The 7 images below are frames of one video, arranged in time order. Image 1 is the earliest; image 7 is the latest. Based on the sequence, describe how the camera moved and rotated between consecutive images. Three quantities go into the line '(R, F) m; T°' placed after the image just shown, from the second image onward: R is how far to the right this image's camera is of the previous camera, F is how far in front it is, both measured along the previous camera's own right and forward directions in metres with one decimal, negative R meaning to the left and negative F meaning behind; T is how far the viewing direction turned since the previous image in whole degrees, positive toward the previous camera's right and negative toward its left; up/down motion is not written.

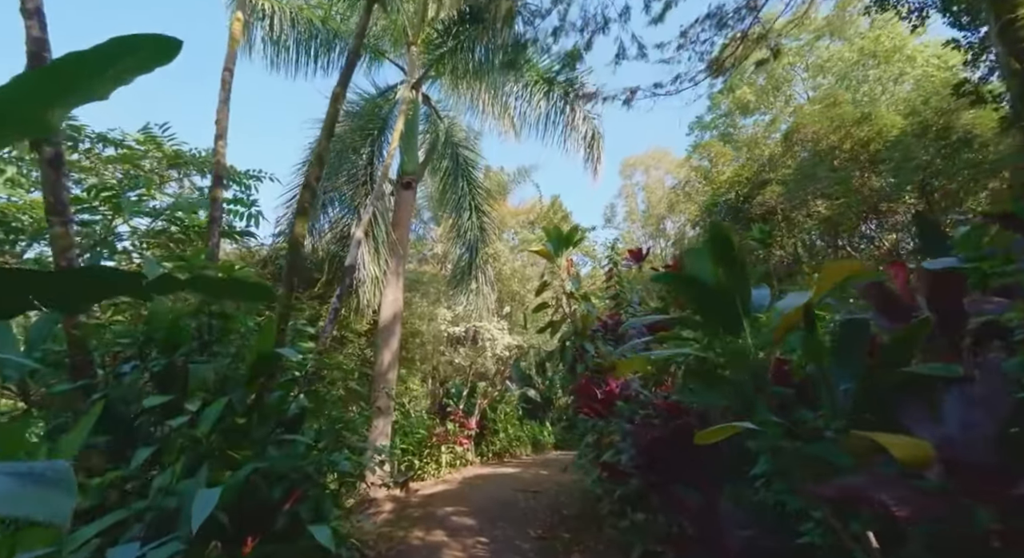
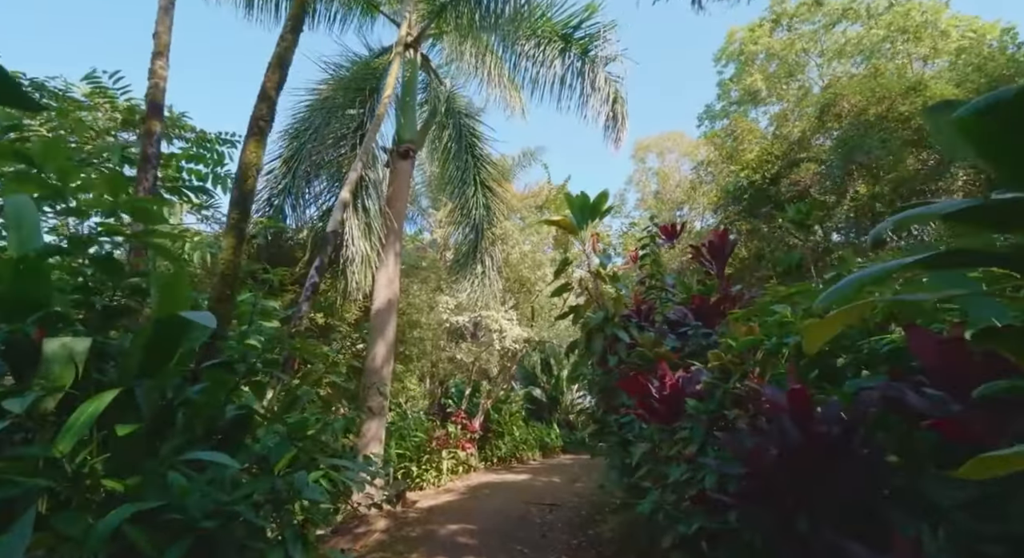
(-0.1, +0.8) m; 0°
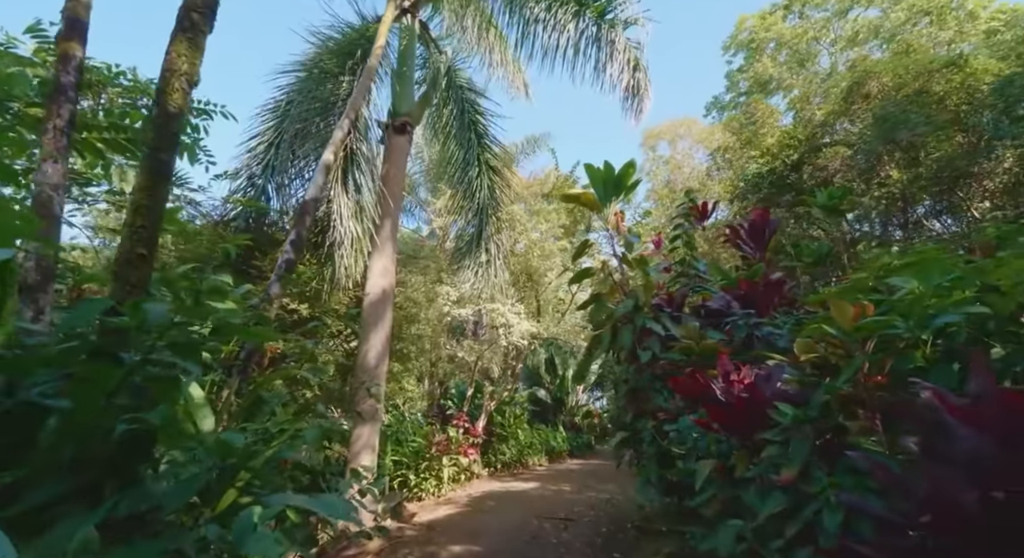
(-0.1, +0.6) m; 0°
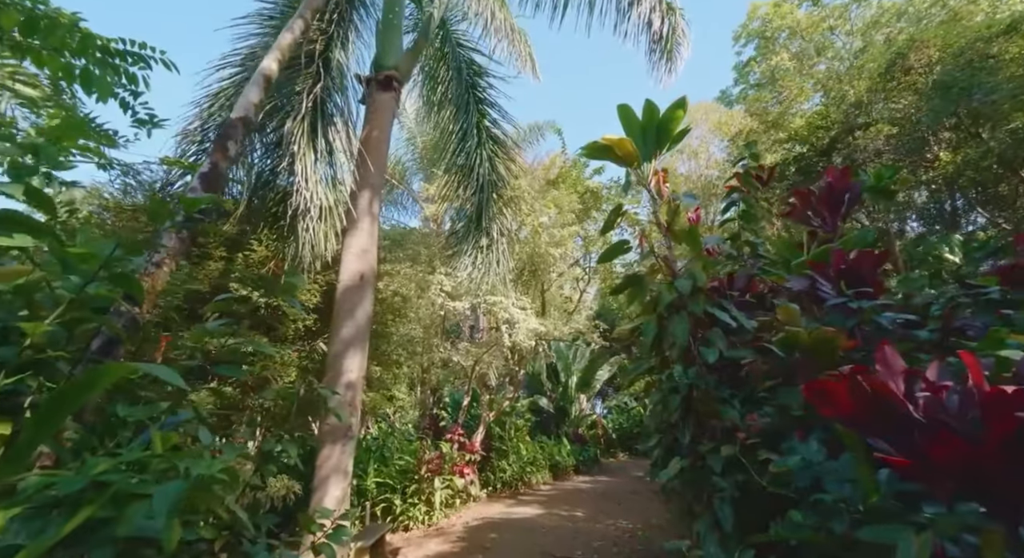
(-0.1, +0.8) m; +1°
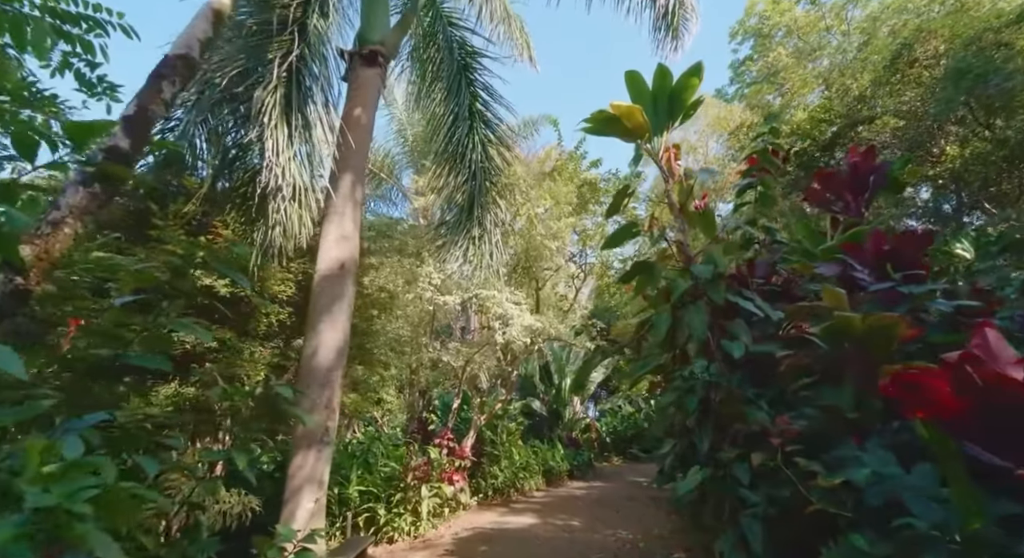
(0.0, +0.3) m; +1°
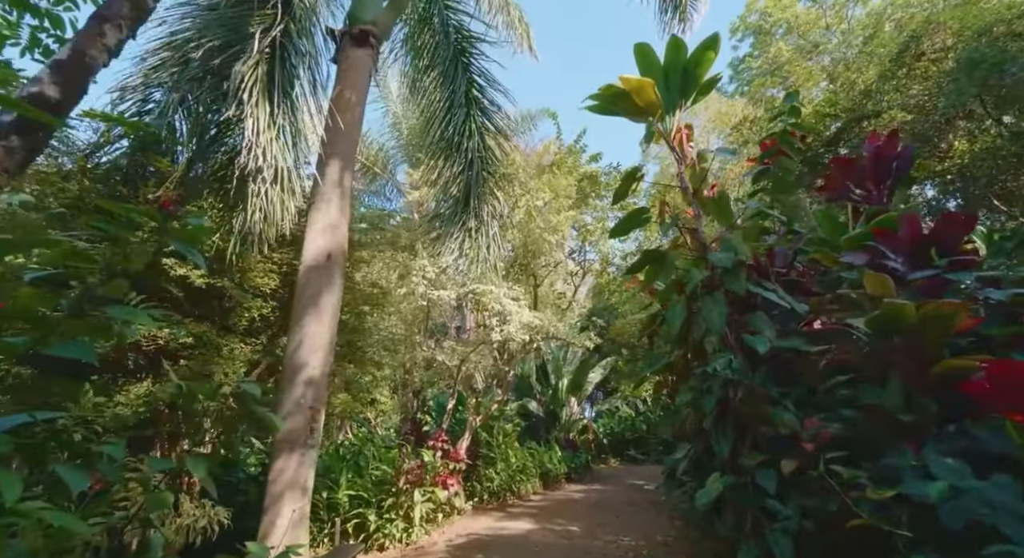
(0.0, +0.2) m; 0°
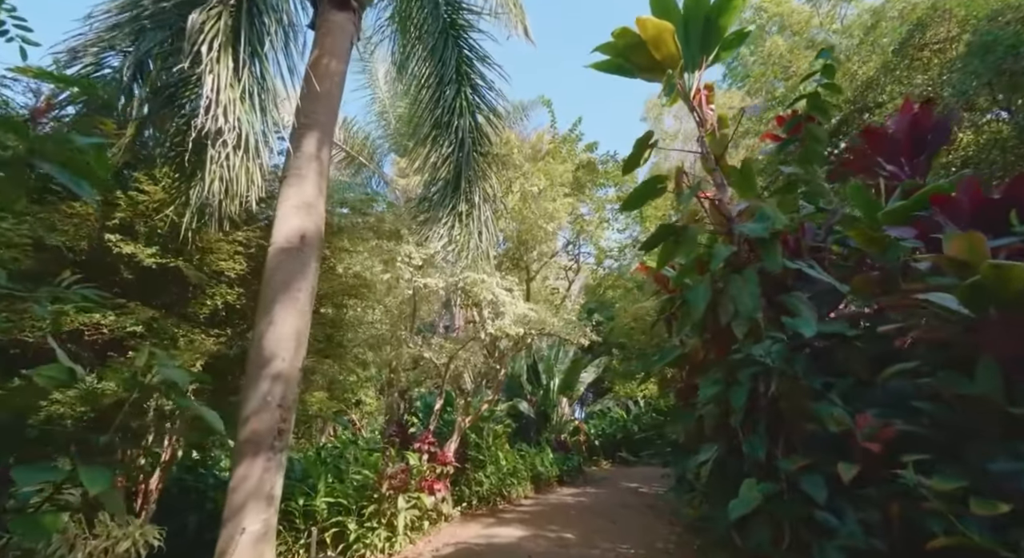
(0.0, +0.3) m; +1°
